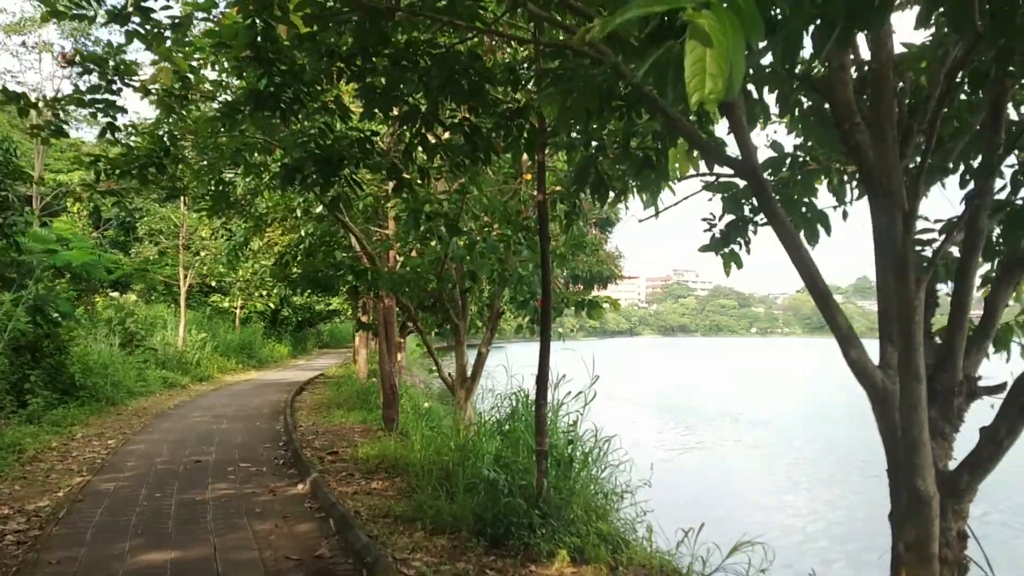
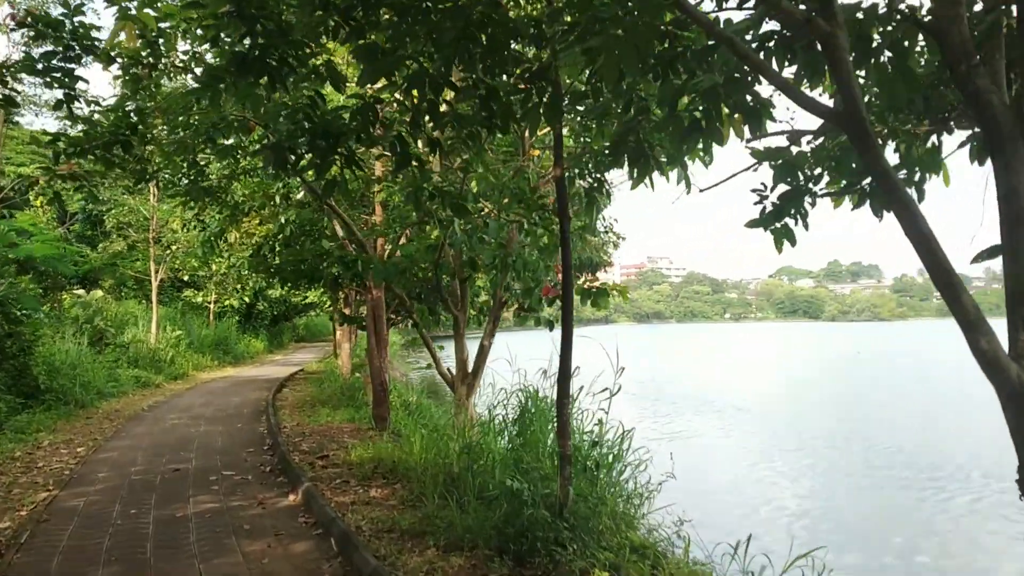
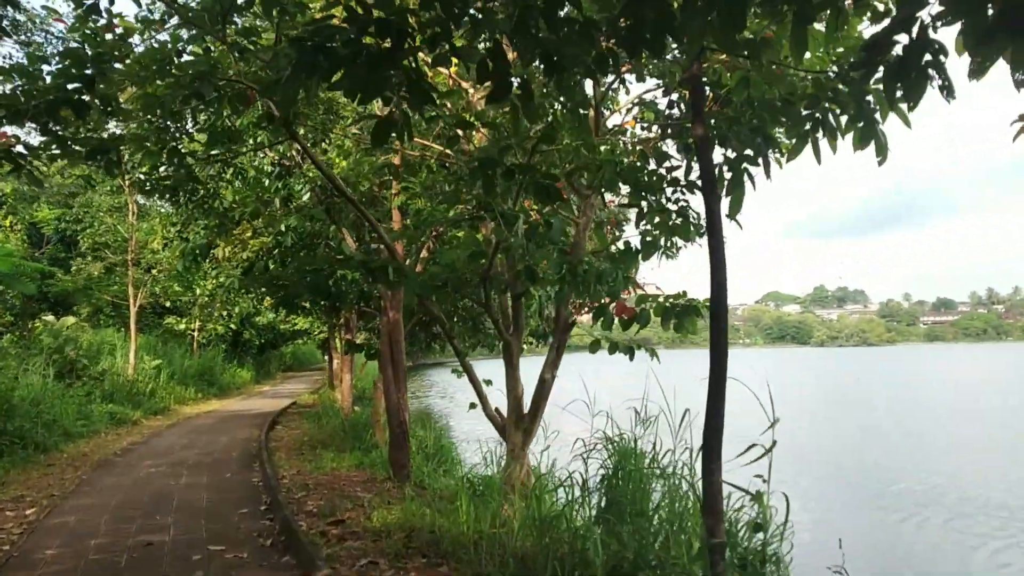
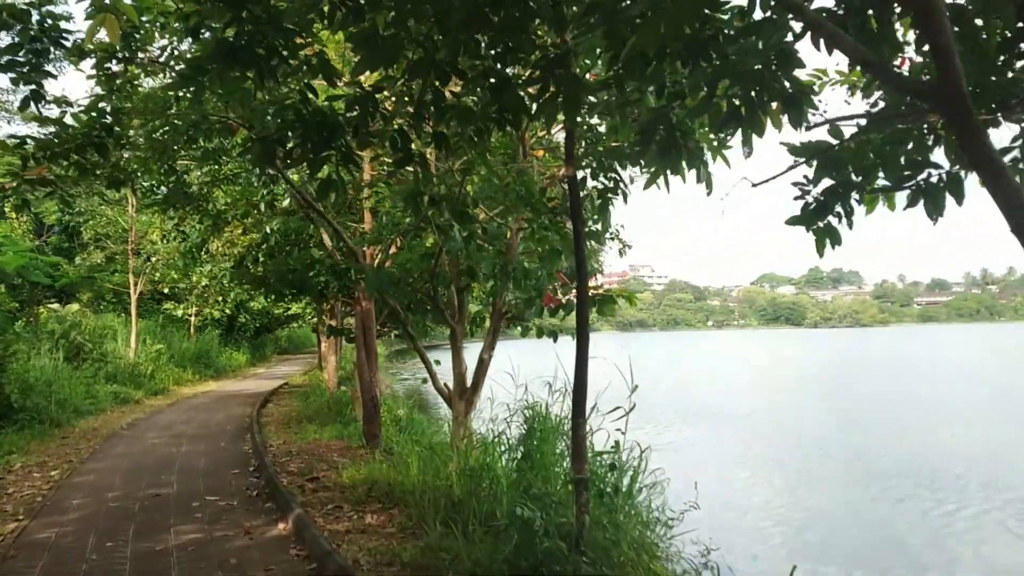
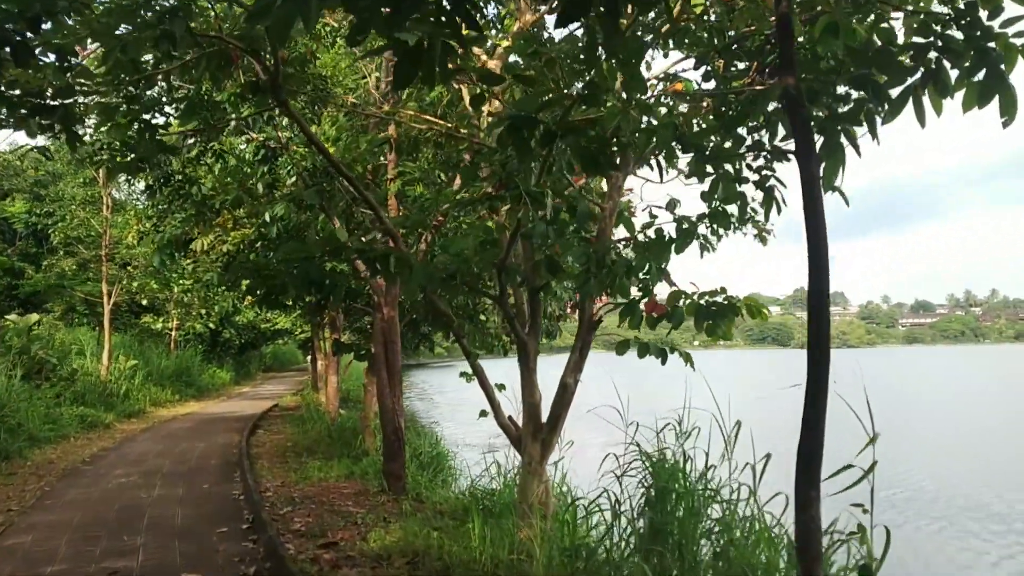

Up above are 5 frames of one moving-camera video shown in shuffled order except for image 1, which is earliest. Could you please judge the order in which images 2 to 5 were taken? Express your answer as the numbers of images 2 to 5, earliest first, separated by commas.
2, 4, 3, 5
